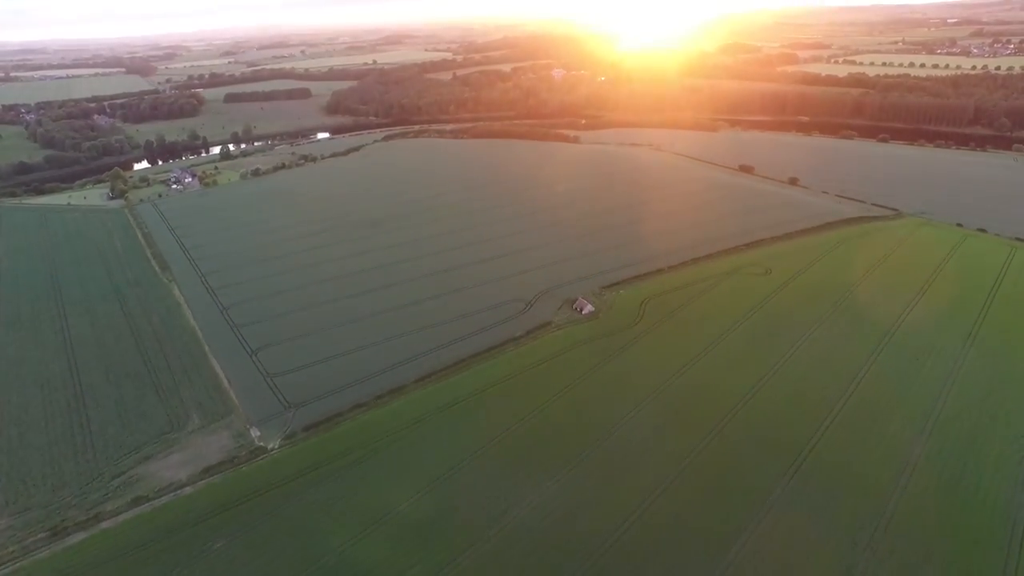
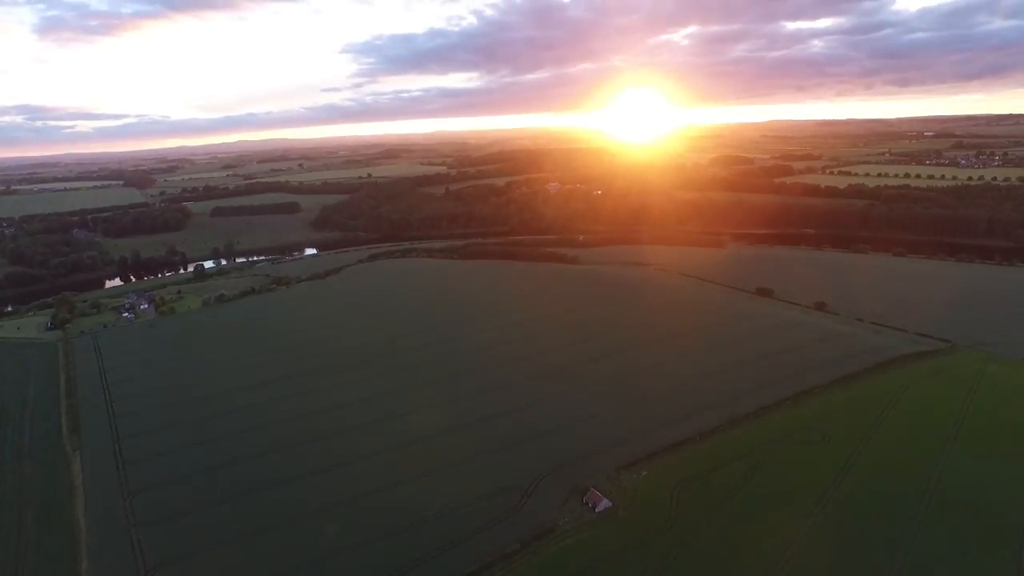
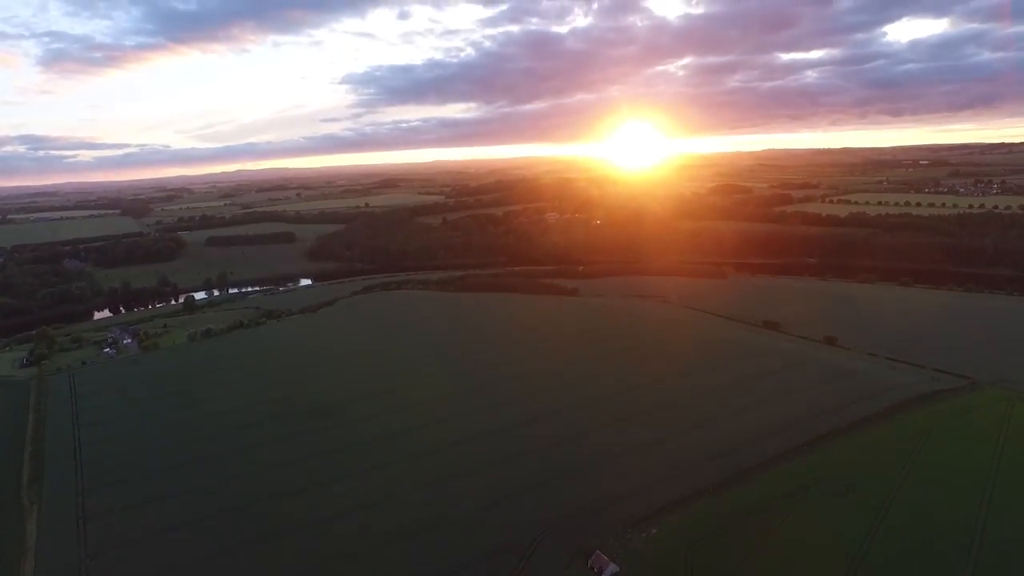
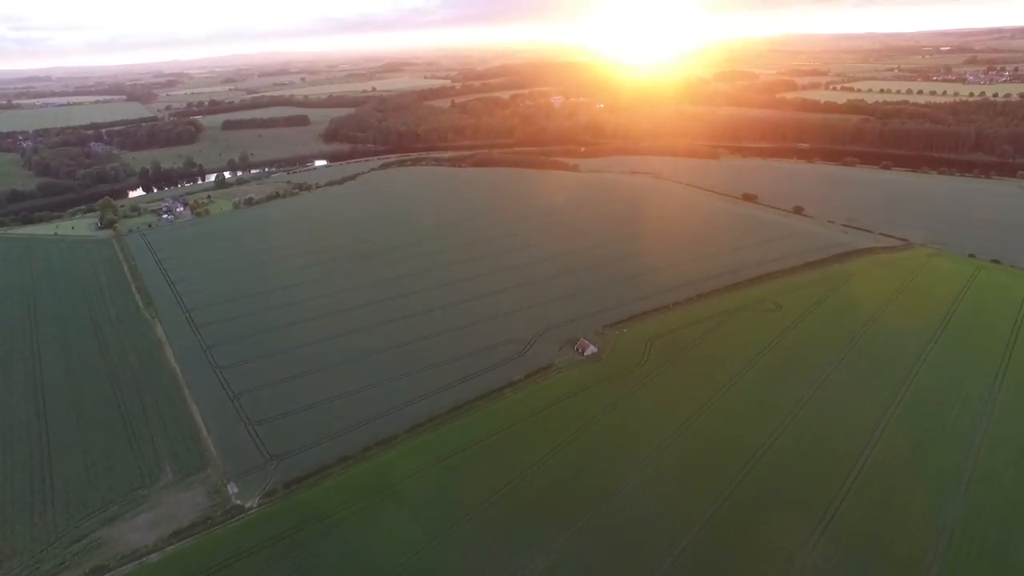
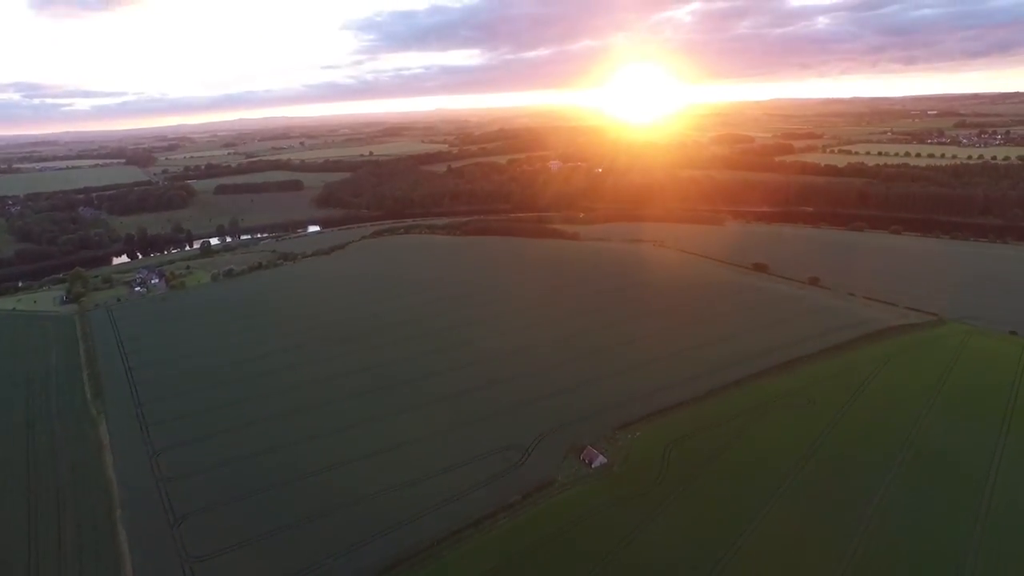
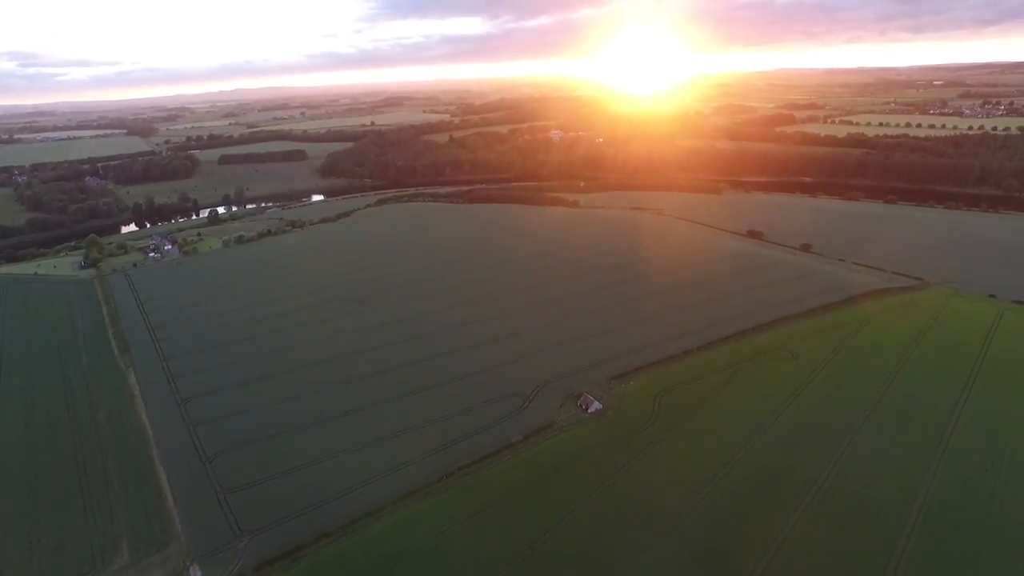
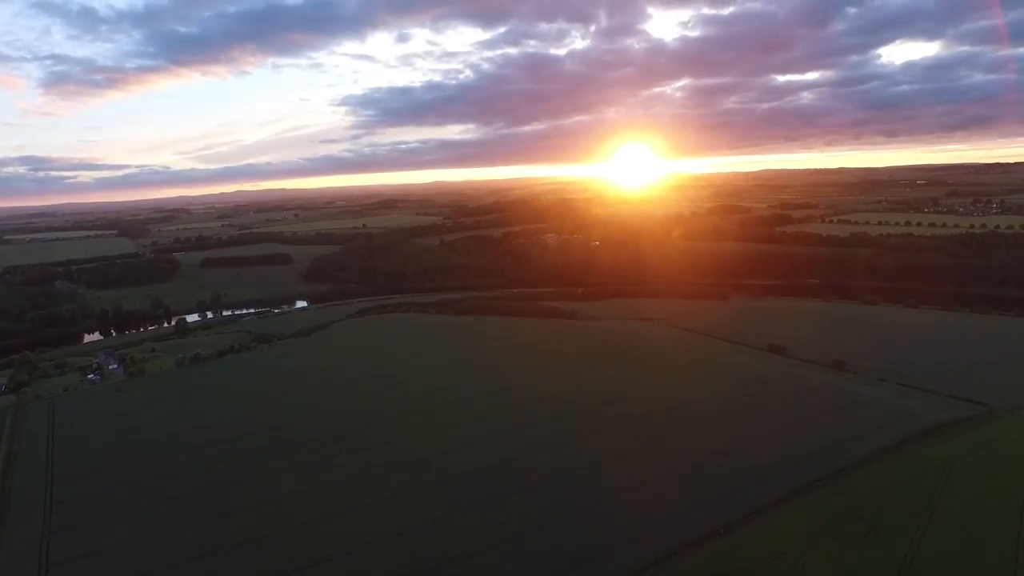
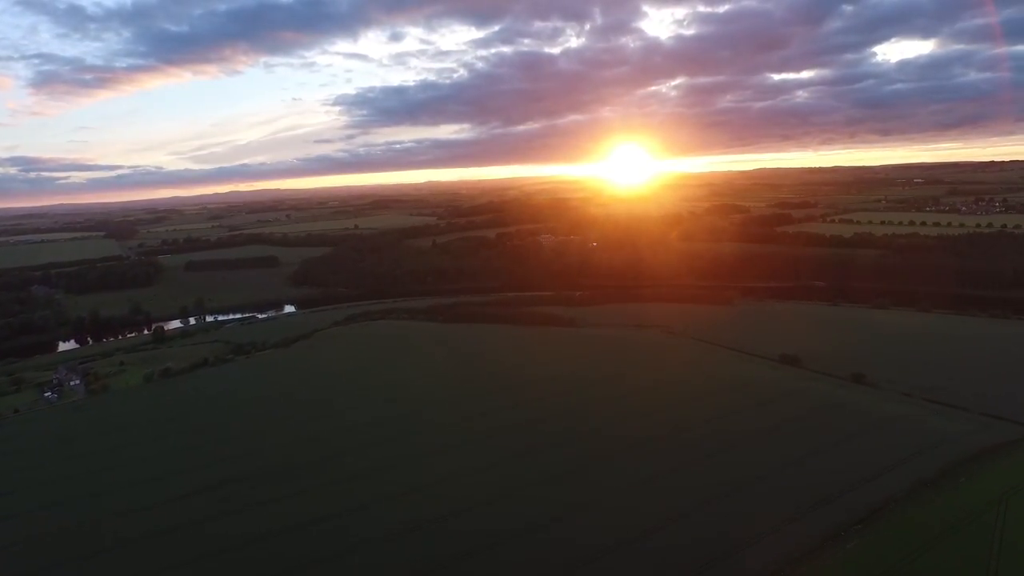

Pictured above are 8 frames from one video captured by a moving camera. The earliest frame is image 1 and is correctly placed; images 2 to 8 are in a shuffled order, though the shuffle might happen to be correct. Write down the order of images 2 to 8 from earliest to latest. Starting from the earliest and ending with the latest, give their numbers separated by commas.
4, 6, 5, 2, 3, 7, 8
